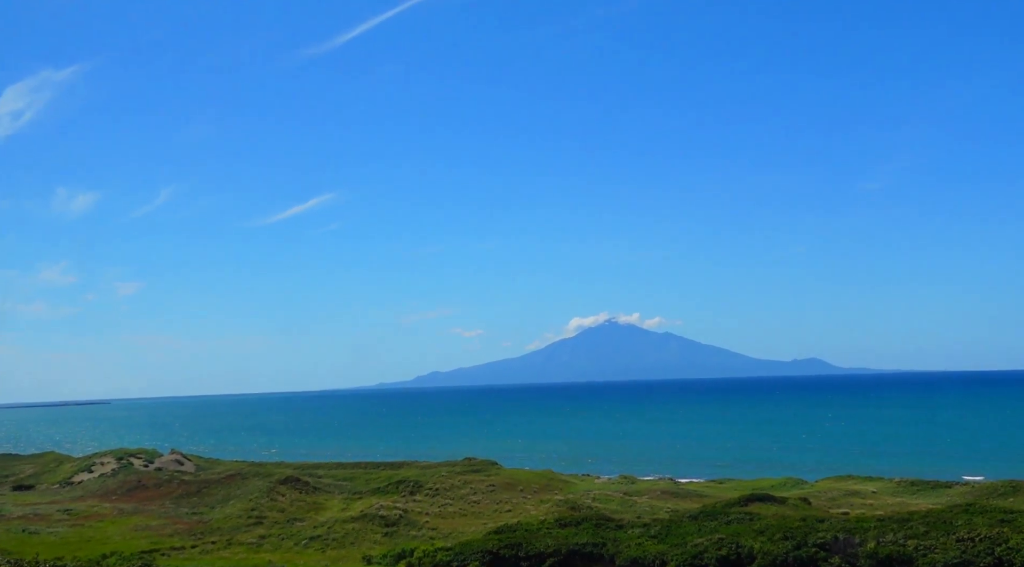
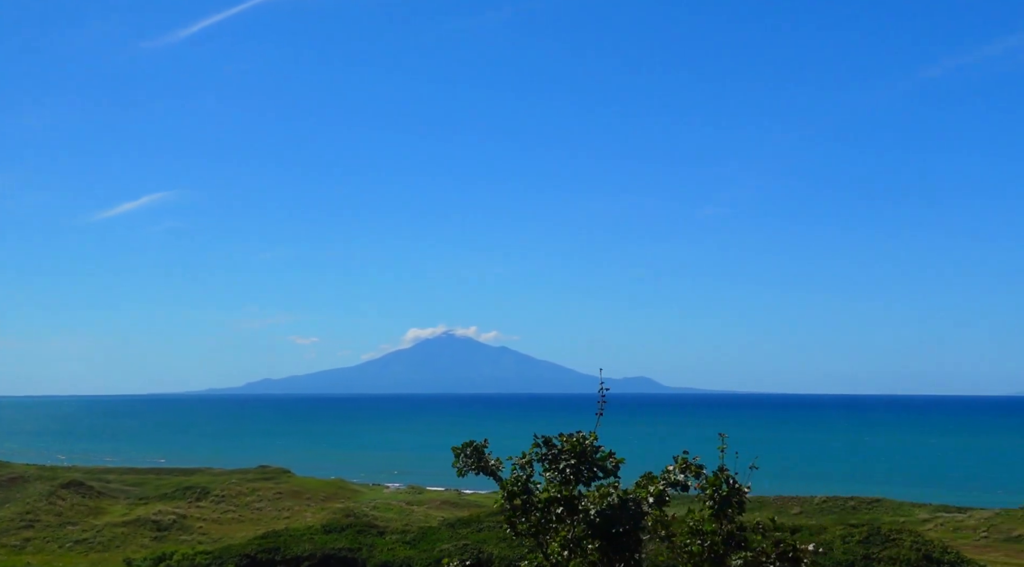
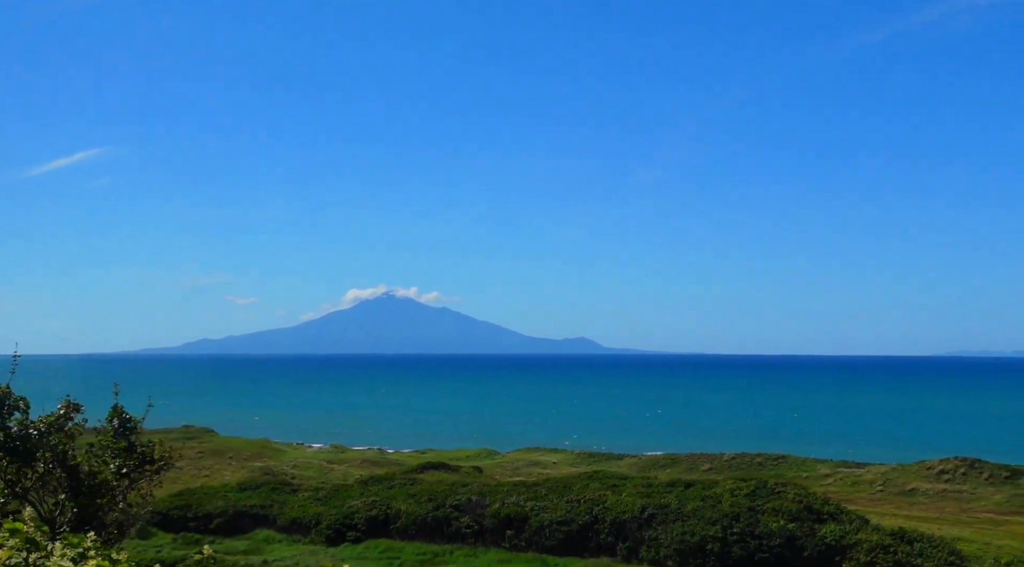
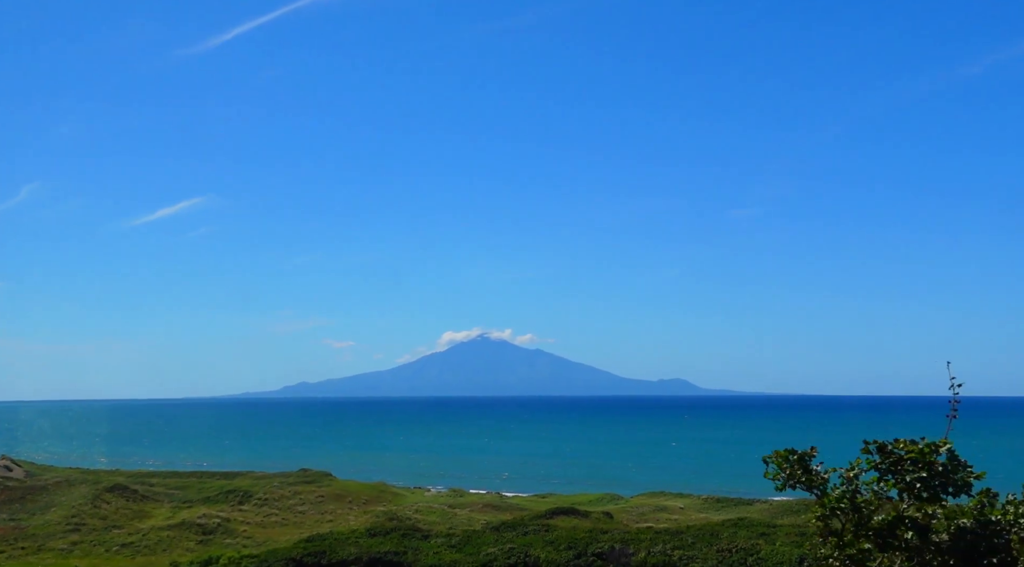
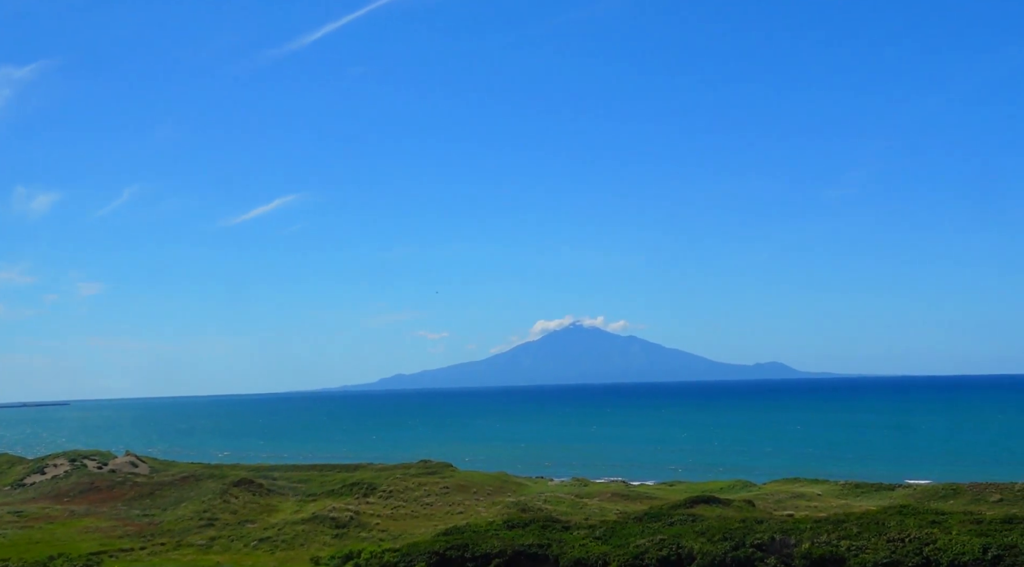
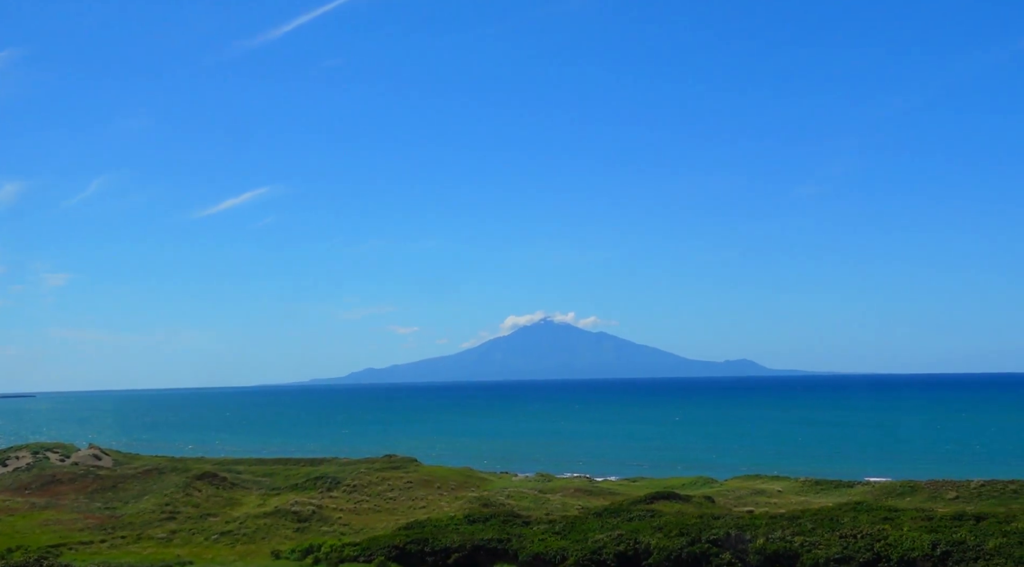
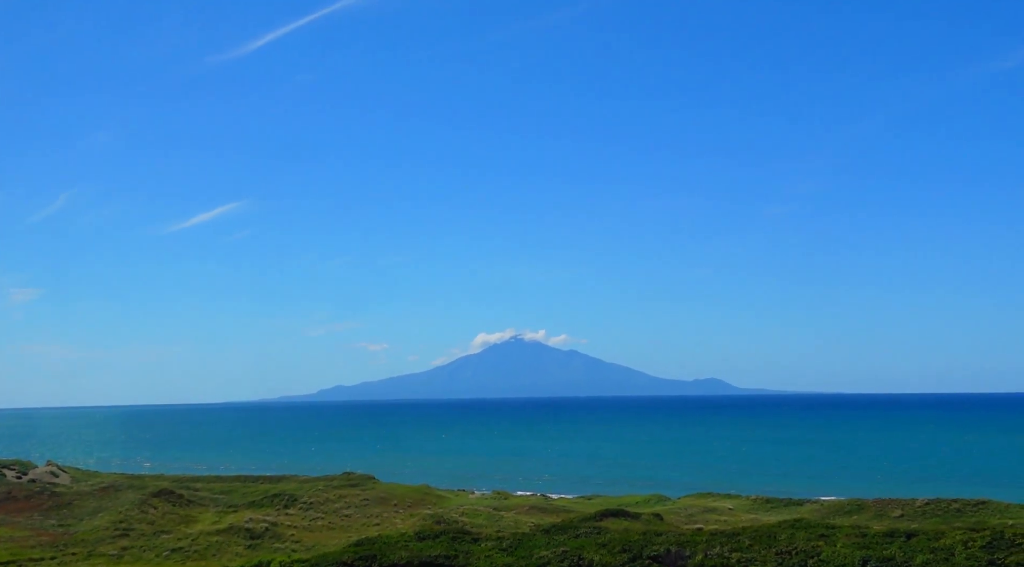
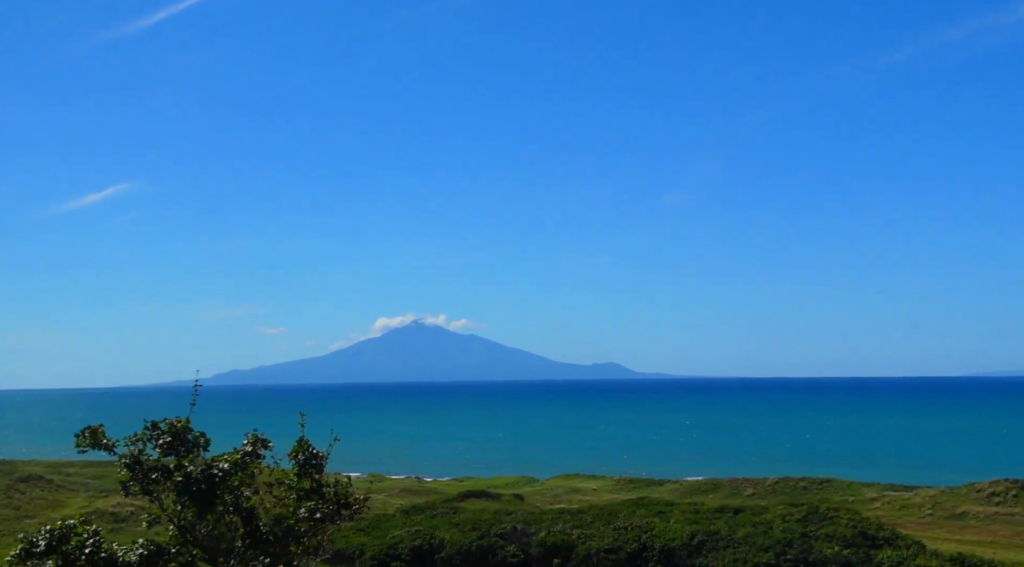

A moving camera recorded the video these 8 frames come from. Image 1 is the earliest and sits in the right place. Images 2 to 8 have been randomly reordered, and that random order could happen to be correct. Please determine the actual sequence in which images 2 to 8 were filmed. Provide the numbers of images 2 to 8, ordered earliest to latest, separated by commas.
5, 6, 7, 4, 2, 8, 3
